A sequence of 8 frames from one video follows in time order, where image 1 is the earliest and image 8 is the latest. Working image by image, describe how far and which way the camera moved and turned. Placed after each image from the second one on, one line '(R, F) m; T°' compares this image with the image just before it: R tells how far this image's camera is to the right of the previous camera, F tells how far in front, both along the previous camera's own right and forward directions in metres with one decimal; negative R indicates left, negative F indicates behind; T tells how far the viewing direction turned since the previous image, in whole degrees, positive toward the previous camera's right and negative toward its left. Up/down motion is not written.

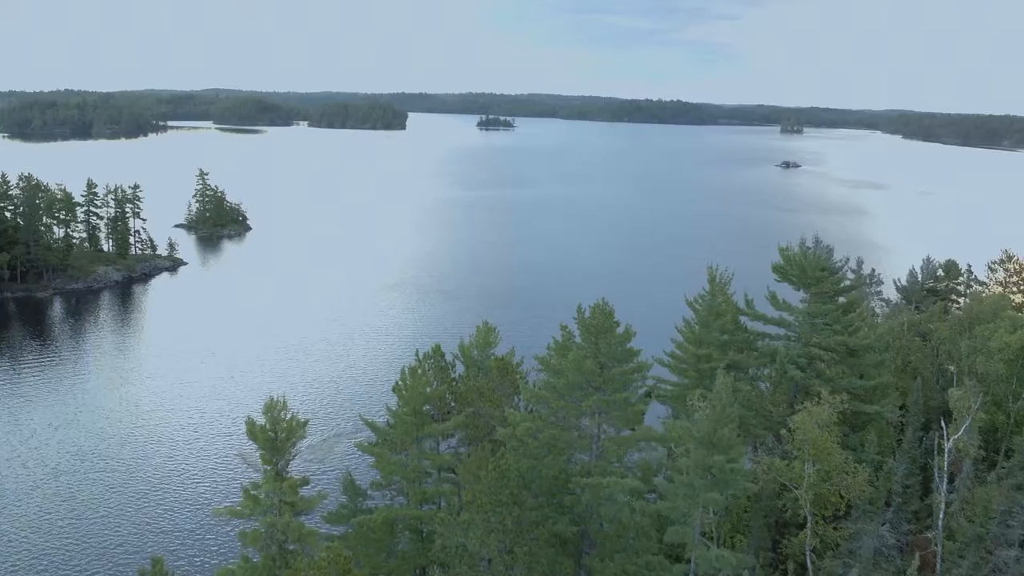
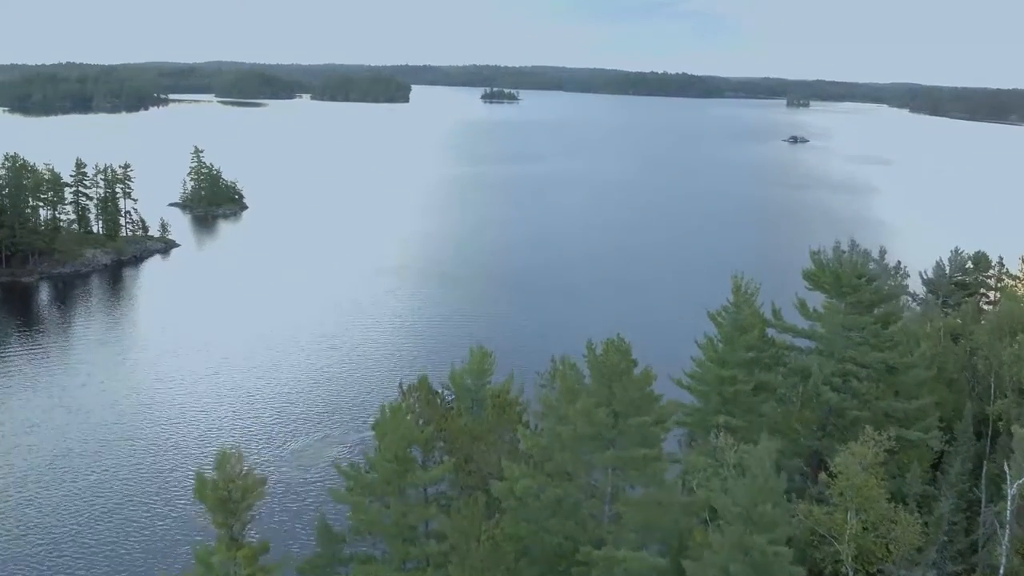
(+0.1, +4.3) m; 0°
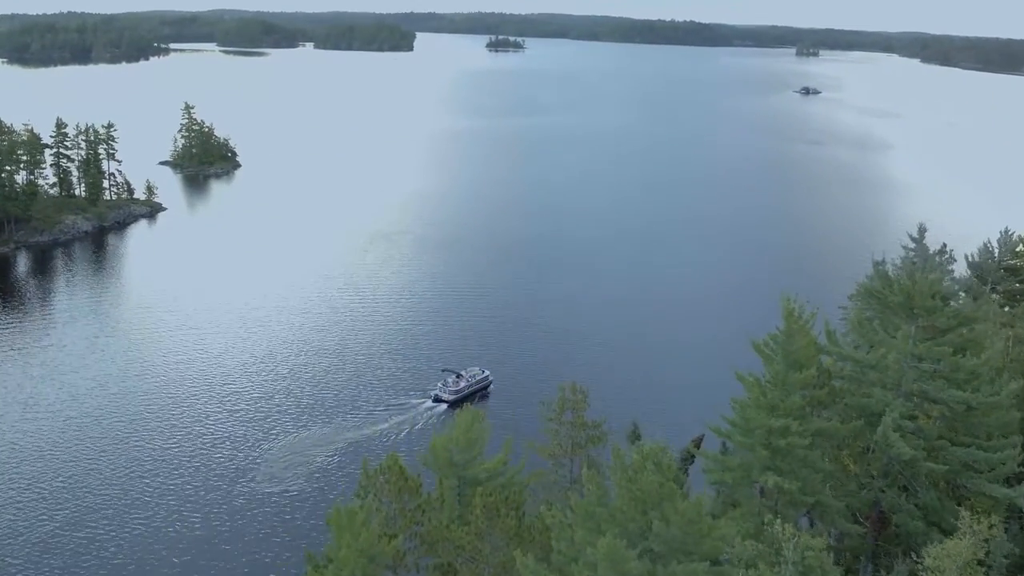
(+0.1, +6.6) m; 0°
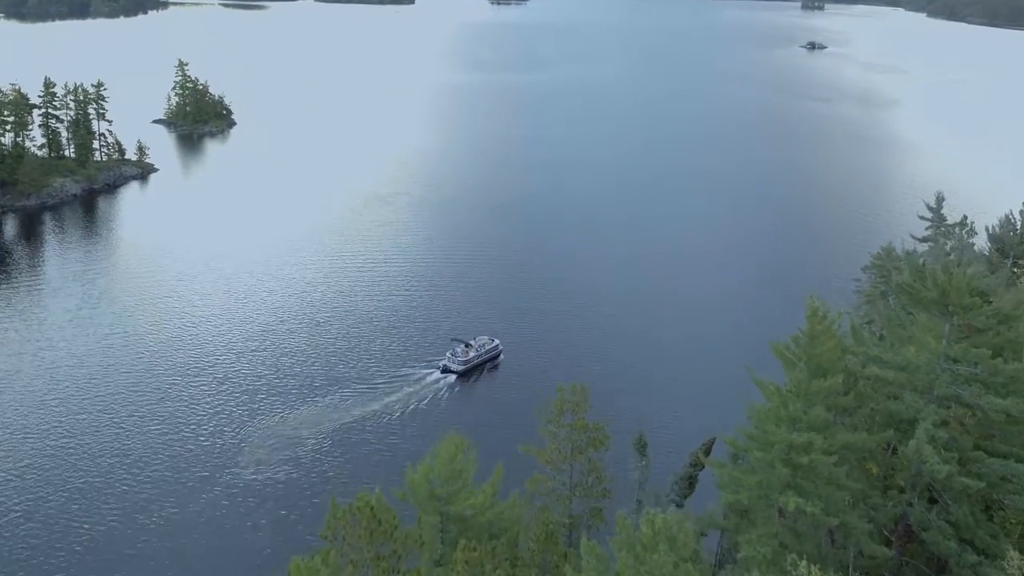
(+0.2, +2.9) m; 0°
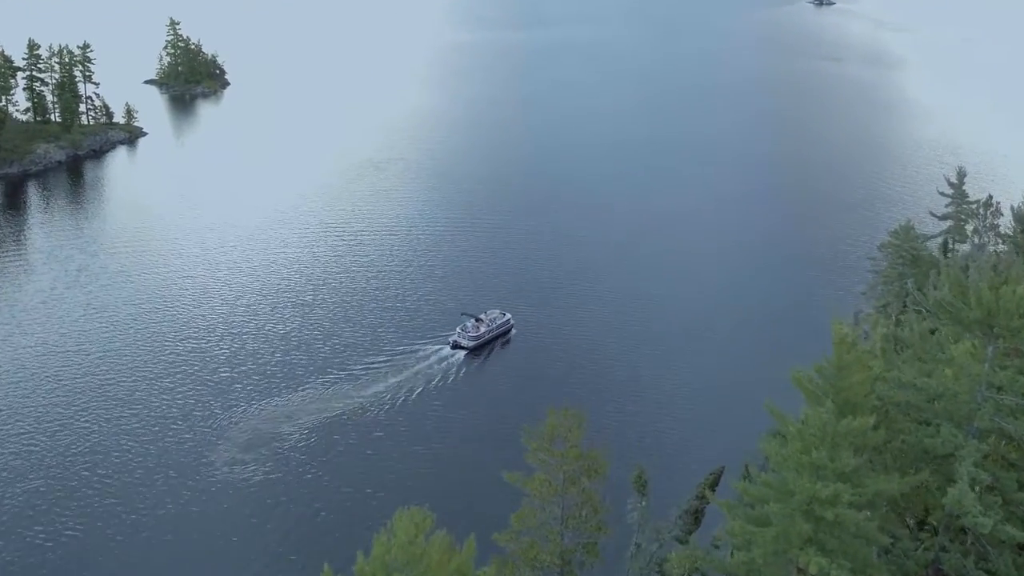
(+0.4, +3.5) m; 0°
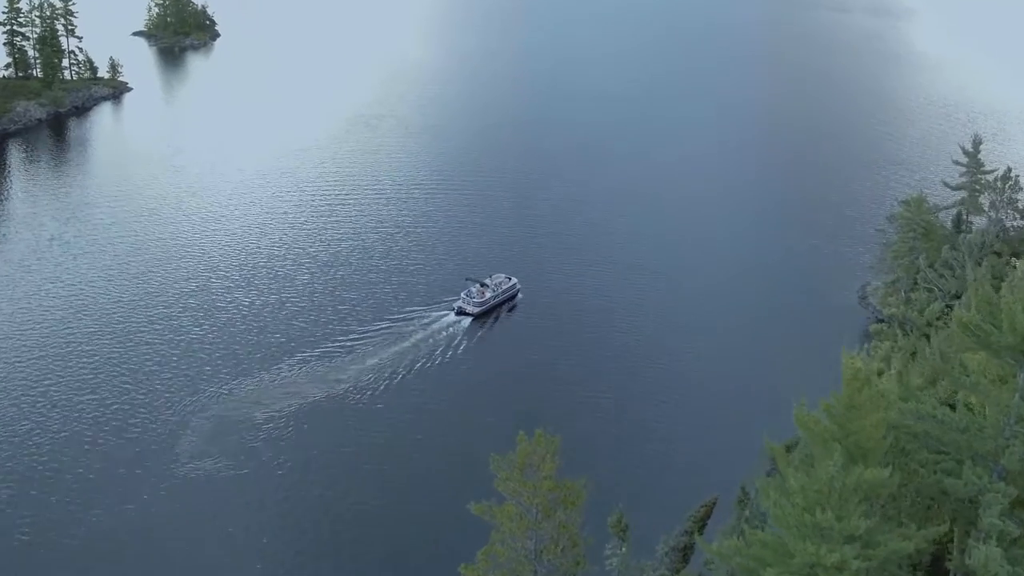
(+0.8, +3.2) m; 0°
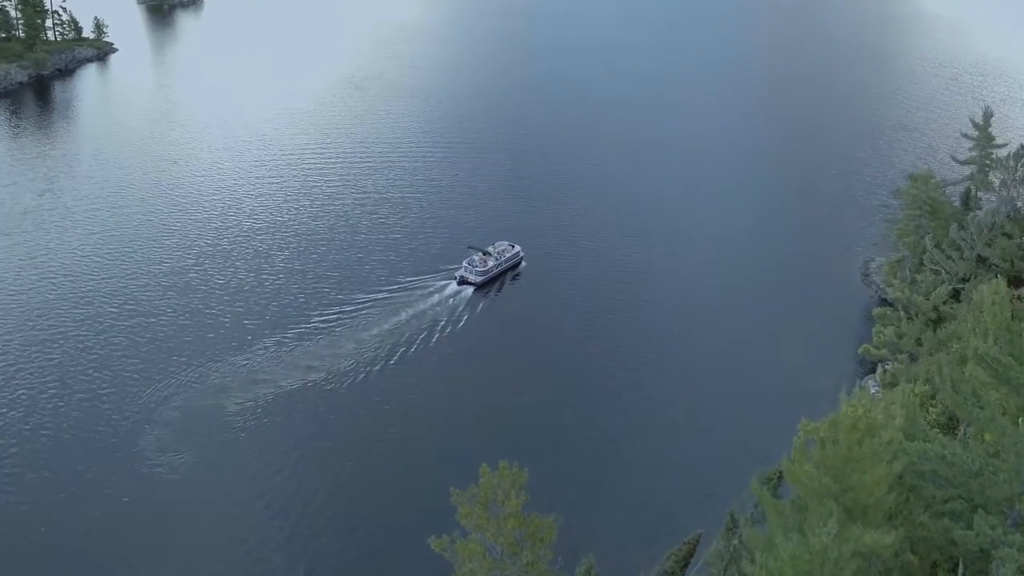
(+0.8, +2.5) m; 0°
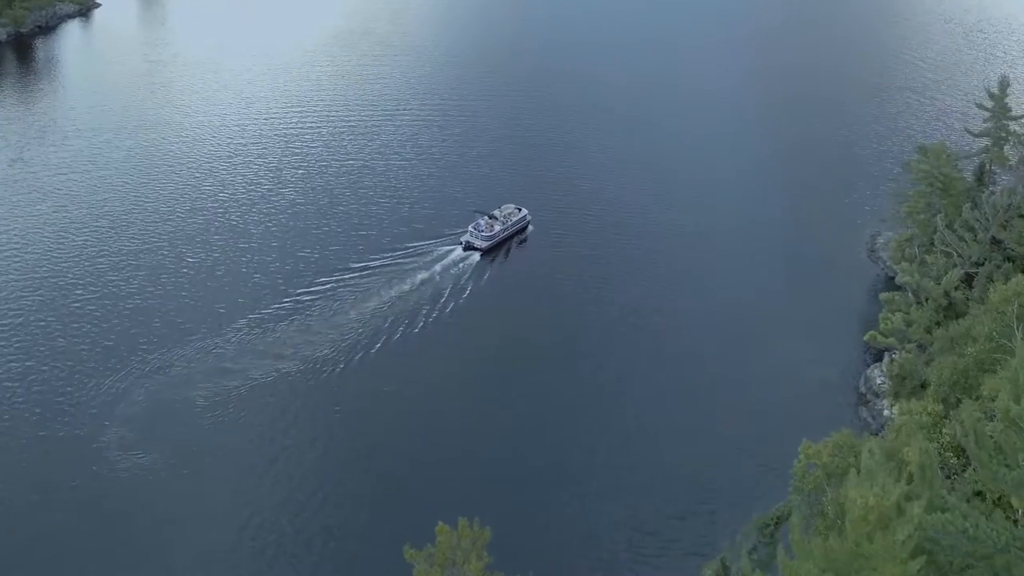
(+0.7, +2.8) m; 0°
